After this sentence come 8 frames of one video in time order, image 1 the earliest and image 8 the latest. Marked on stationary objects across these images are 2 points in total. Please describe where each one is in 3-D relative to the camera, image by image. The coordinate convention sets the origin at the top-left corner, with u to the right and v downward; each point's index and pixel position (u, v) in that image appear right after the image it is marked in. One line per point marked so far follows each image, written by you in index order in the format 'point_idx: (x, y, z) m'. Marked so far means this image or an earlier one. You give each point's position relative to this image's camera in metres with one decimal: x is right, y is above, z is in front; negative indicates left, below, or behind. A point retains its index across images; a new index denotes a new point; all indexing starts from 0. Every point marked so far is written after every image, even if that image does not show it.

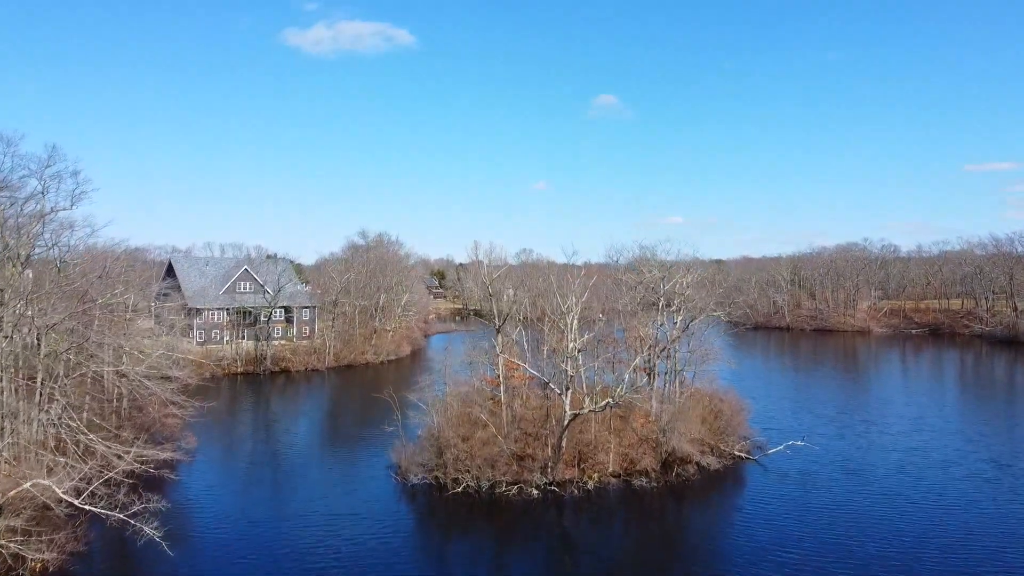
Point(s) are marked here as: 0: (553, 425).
0: (+0.9, -3.2, +14.7) m
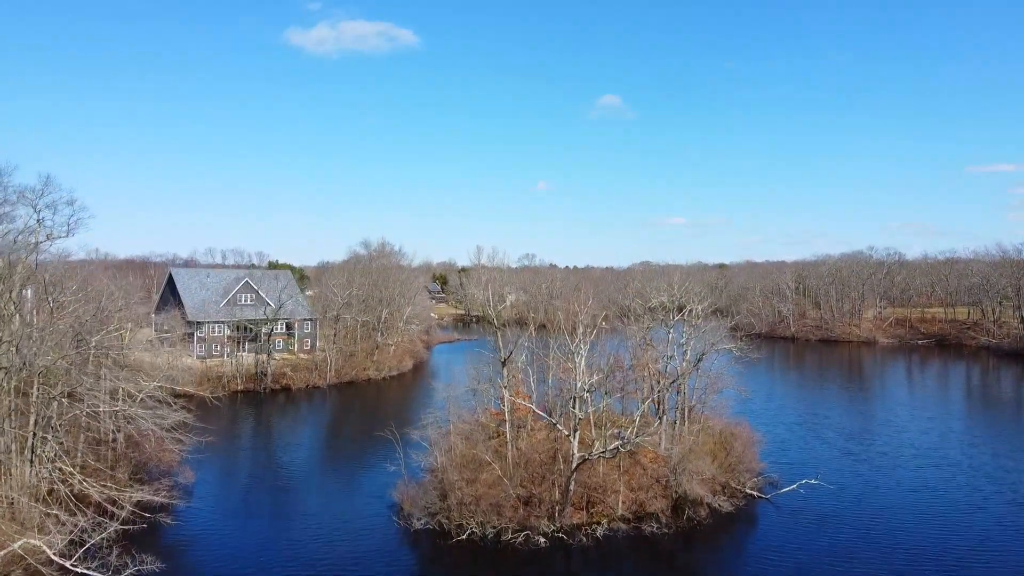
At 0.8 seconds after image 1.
0: (+1.1, -4.0, +14.3) m
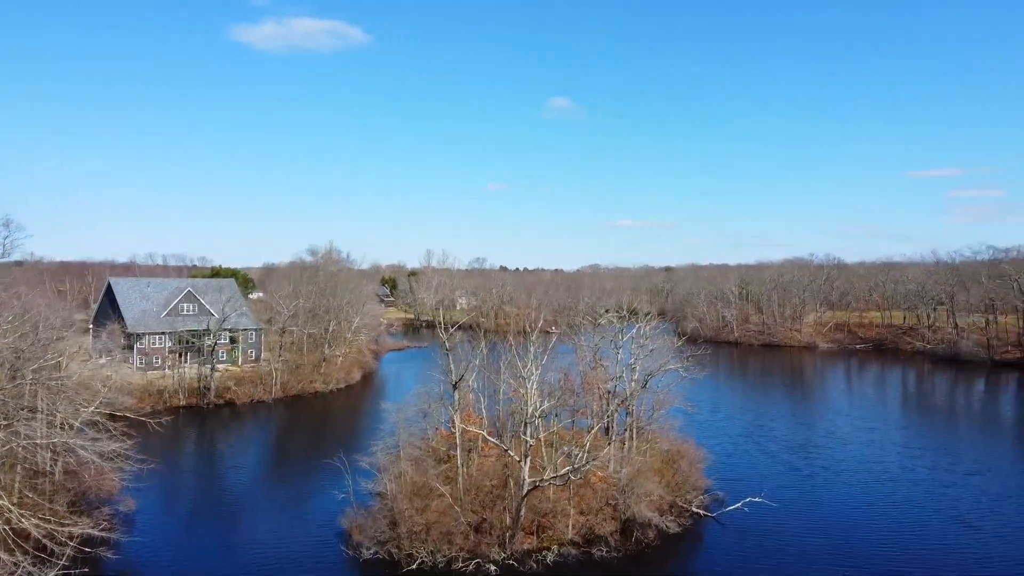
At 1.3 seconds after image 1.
0: (0.0, -4.6, +14.4) m
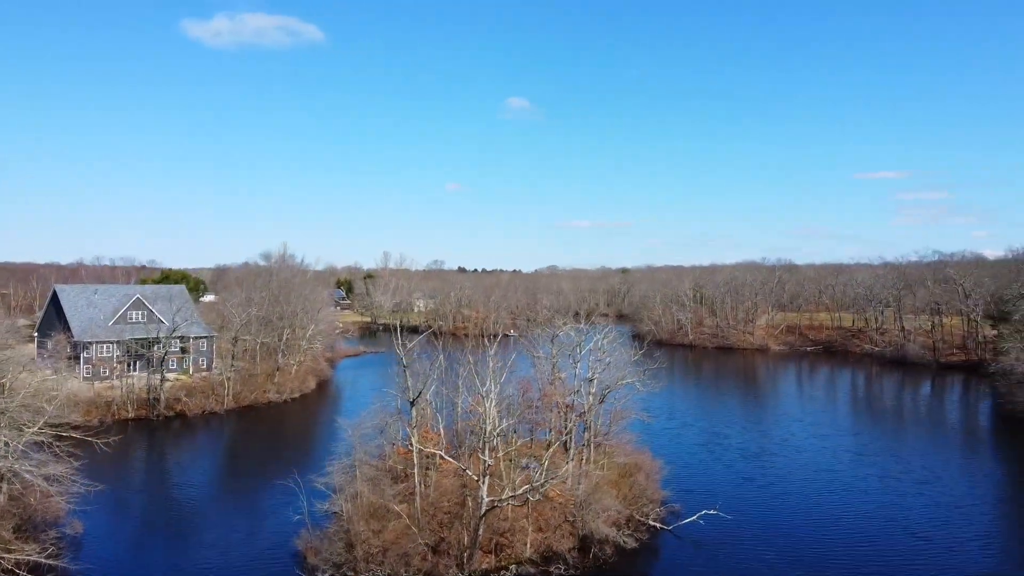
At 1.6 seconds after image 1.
0: (-1.0, -5.0, +14.3) m
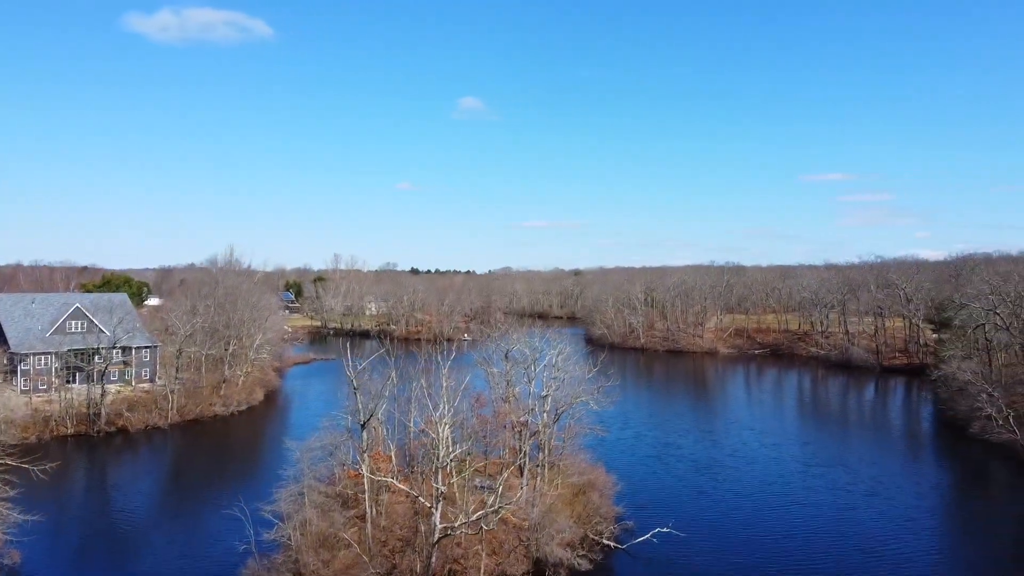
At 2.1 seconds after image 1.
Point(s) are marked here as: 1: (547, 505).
0: (-2.0, -5.5, +14.0) m
1: (+0.8, -5.1, +15.2) m
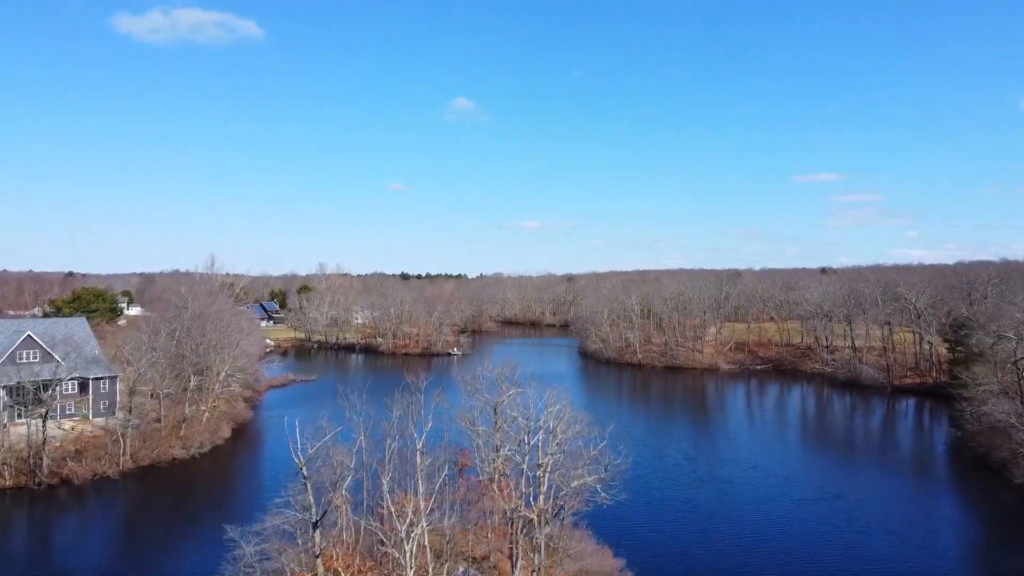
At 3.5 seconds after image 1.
0: (-2.2, -6.8, +11.1) m
1: (+0.6, -6.4, +12.2) m
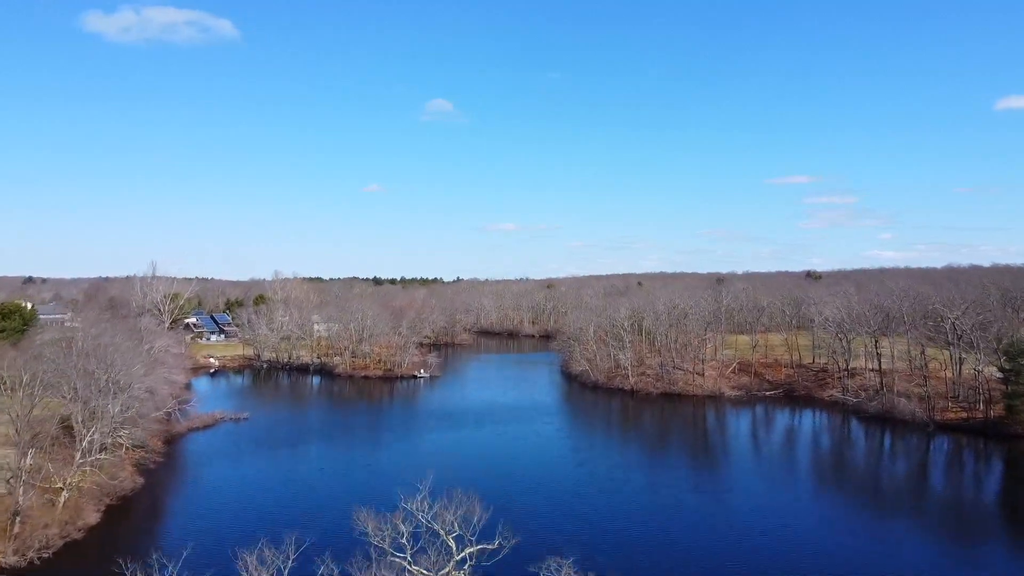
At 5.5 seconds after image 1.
0: (-2.7, -8.0, +2.7) m
1: (0.0, -7.6, +4.0) m
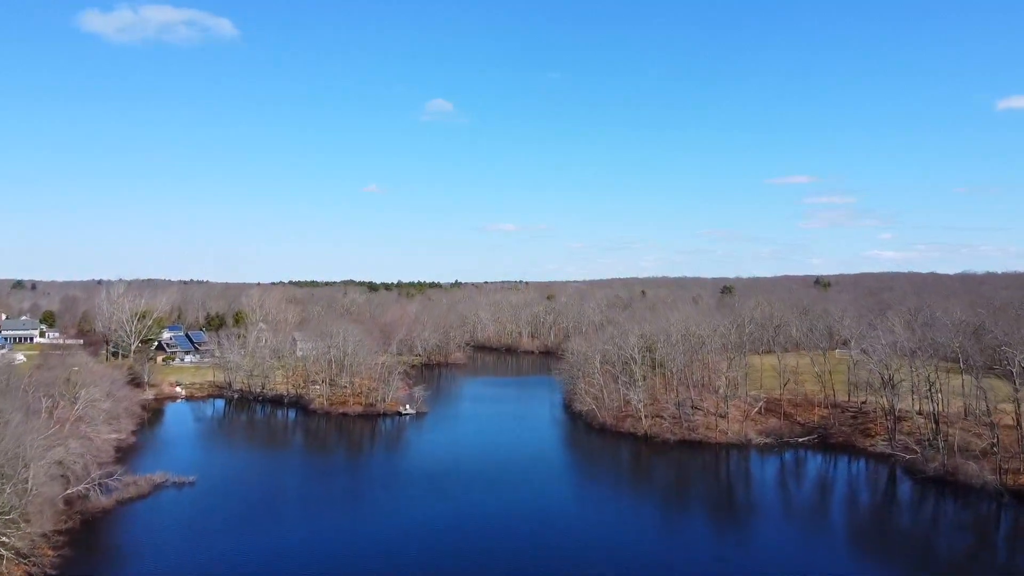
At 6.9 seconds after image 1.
0: (-3.0, -10.2, -3.9) m
1: (-0.3, -9.9, -2.7) m
